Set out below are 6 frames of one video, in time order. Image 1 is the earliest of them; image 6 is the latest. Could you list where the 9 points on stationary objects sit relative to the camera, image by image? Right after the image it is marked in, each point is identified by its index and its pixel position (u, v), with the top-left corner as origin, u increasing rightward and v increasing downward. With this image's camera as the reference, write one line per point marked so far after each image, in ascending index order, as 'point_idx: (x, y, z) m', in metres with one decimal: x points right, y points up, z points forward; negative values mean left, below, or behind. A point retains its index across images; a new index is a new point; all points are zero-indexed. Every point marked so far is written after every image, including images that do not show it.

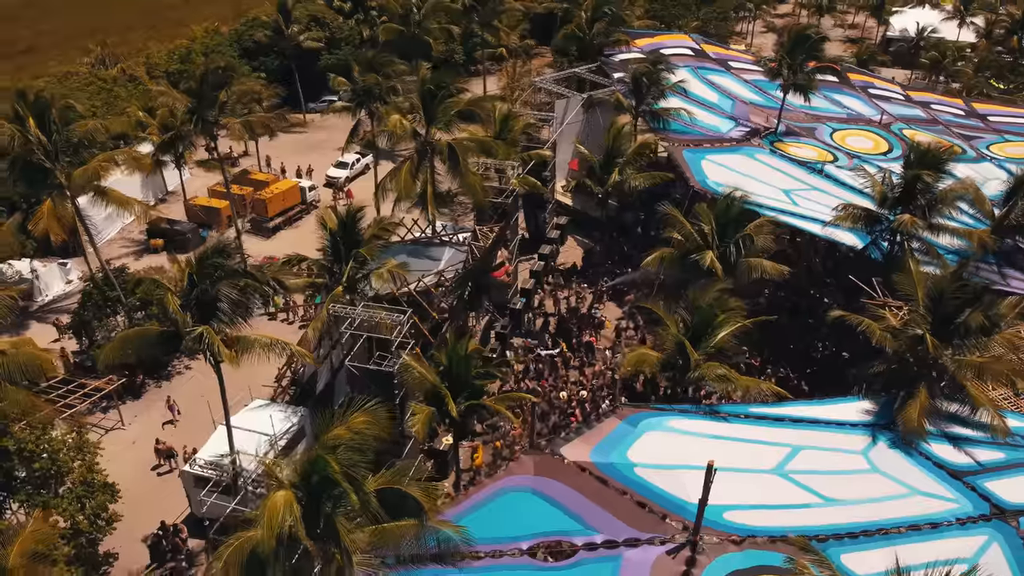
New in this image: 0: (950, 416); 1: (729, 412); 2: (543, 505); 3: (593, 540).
0: (+11.4, -3.3, +20.0) m
1: (+5.5, -3.2, +19.8) m
2: (+0.6, -4.6, +16.1) m
3: (+1.6, -5.1, +15.5) m
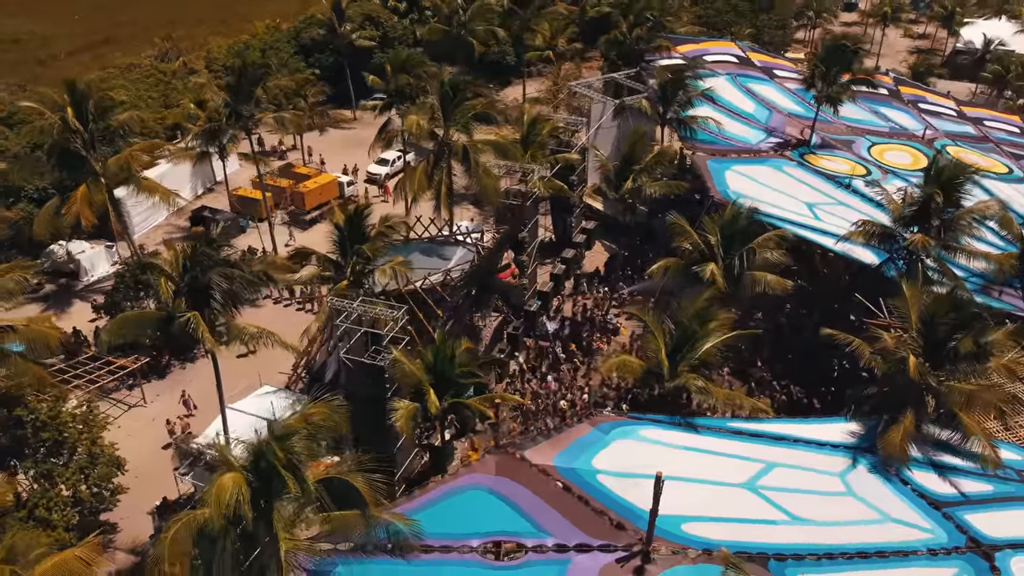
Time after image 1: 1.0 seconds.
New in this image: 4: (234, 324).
0: (+10.8, -3.9, +19.4) m
1: (+4.9, -3.5, +19.7) m
2: (-0.3, -4.6, +16.4) m
3: (+0.6, -5.2, +15.7) m
4: (-7.3, -1.0, +19.8) m
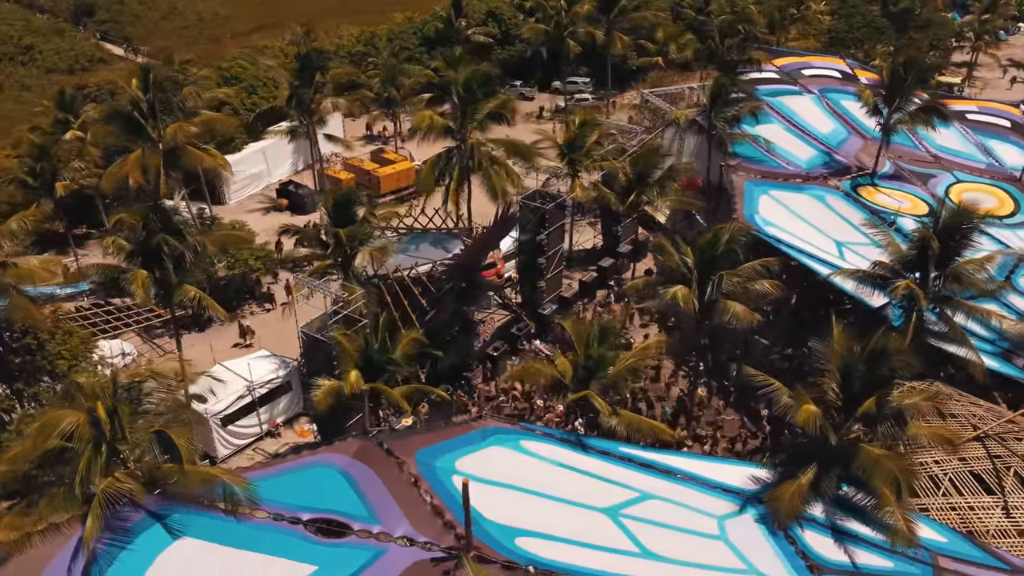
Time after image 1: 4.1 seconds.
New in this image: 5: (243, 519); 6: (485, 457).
0: (+7.8, -5.1, +17.7) m
1: (+2.1, -4.0, +19.2) m
2: (-3.8, -4.4, +17.0) m
3: (-3.0, -5.1, +16.1) m
4: (-9.4, 0.0, +21.7) m
5: (-5.7, -4.9, +16.3) m
6: (-0.6, -4.0, +18.1) m
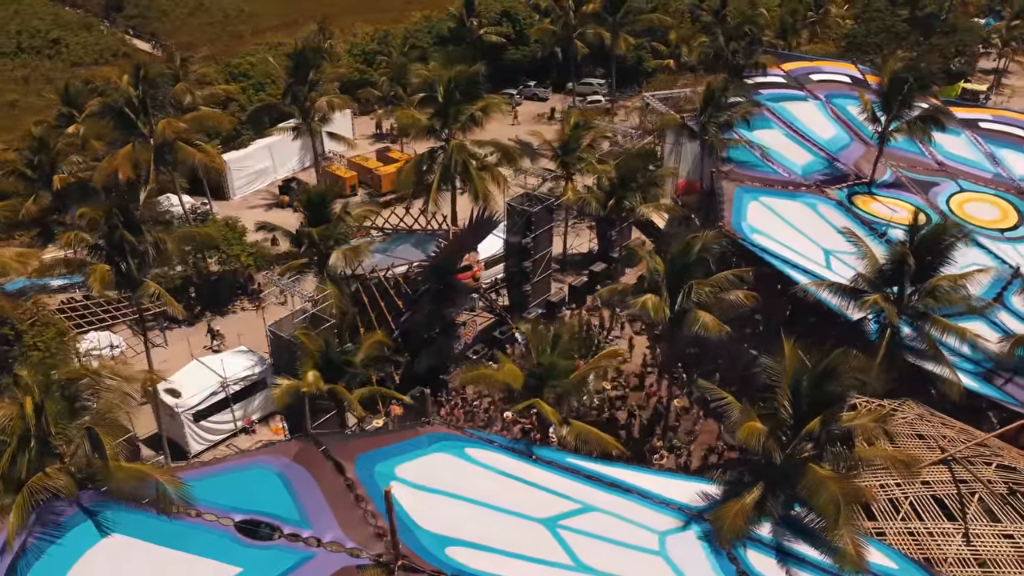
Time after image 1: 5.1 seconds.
0: (+6.4, -5.4, +17.1) m
1: (+0.8, -4.1, +18.8) m
2: (-5.2, -4.4, +16.9) m
3: (-4.5, -5.1, +16.0) m
4: (-10.5, +0.2, +21.8) m
5: (-7.1, -4.9, +16.2) m
6: (-2.0, -4.1, +17.9) m
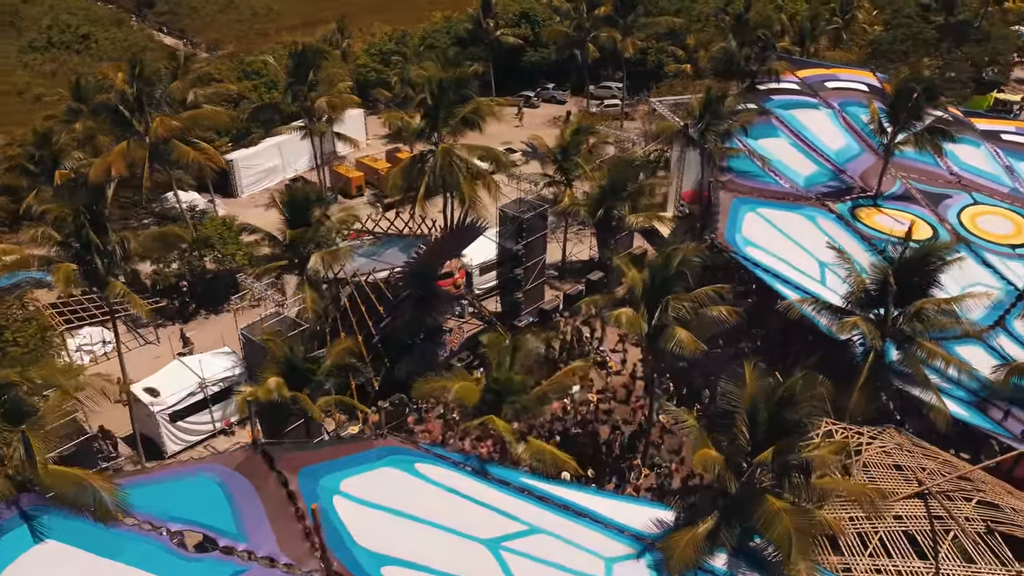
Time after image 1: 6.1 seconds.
0: (+5.2, -5.9, +16.3) m
1: (-0.3, -4.4, +18.3) m
2: (-6.3, -4.5, +16.5) m
3: (-5.7, -5.3, +15.6) m
4: (-11.3, +0.2, +21.7) m
5: (-8.3, -5.0, +16.0) m
6: (-3.1, -4.3, +17.5) m
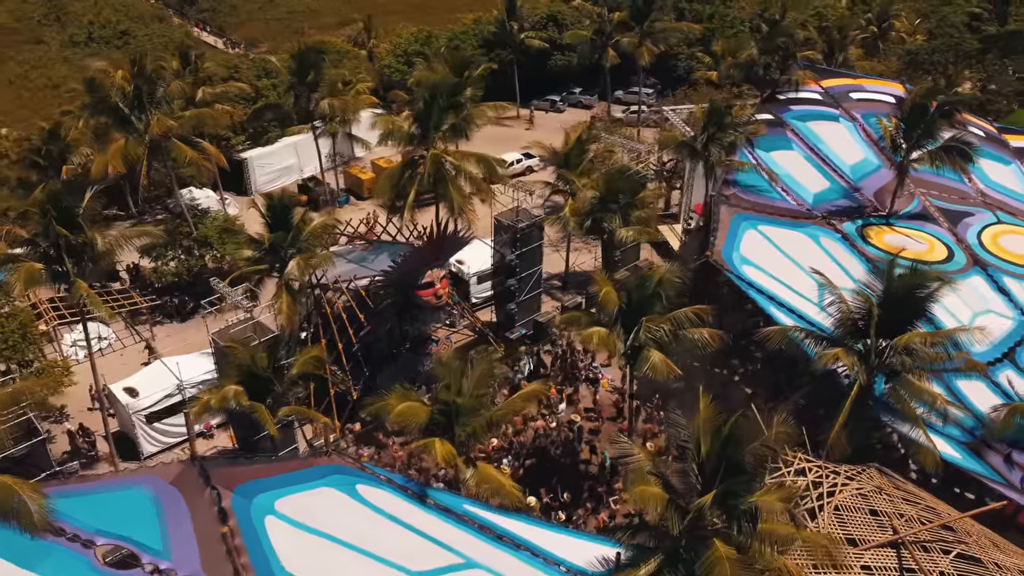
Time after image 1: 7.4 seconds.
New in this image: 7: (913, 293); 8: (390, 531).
0: (+3.8, -6.4, +15.3) m
1: (-1.5, -4.8, +17.5) m
2: (-7.6, -4.7, +16.1) m
3: (-7.1, -5.5, +15.1) m
4: (-12.2, +0.1, +21.5) m
5: (-9.7, -5.1, +15.6) m
6: (-4.4, -4.6, +16.8) m
7: (+9.9, -0.1, +18.7) m
8: (-2.5, -5.2, +16.4) m
